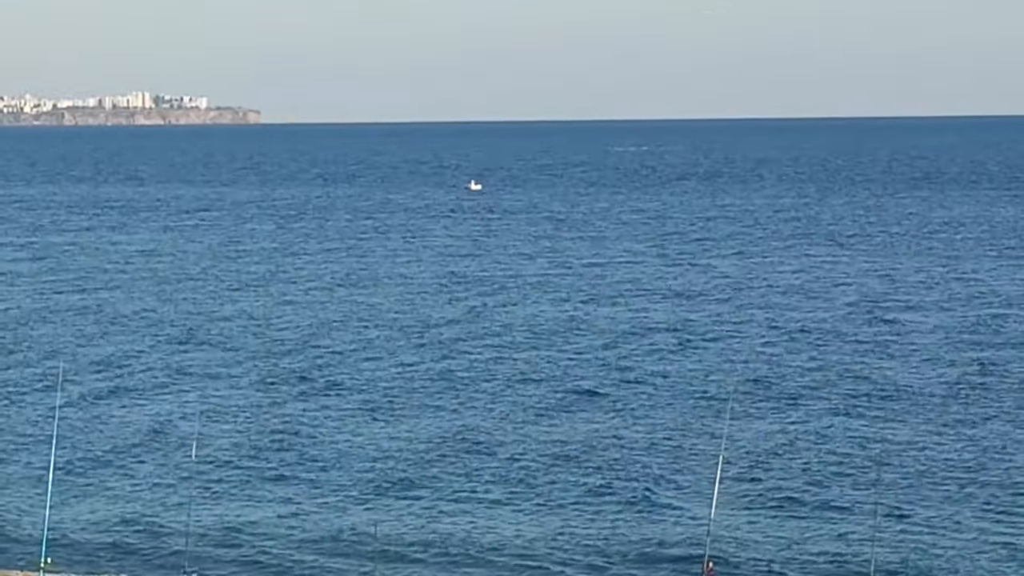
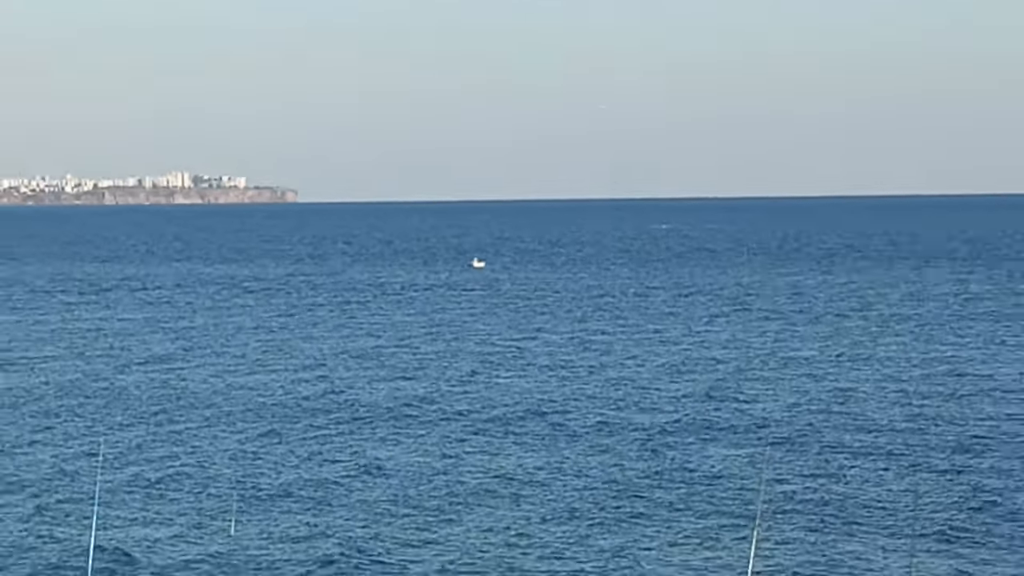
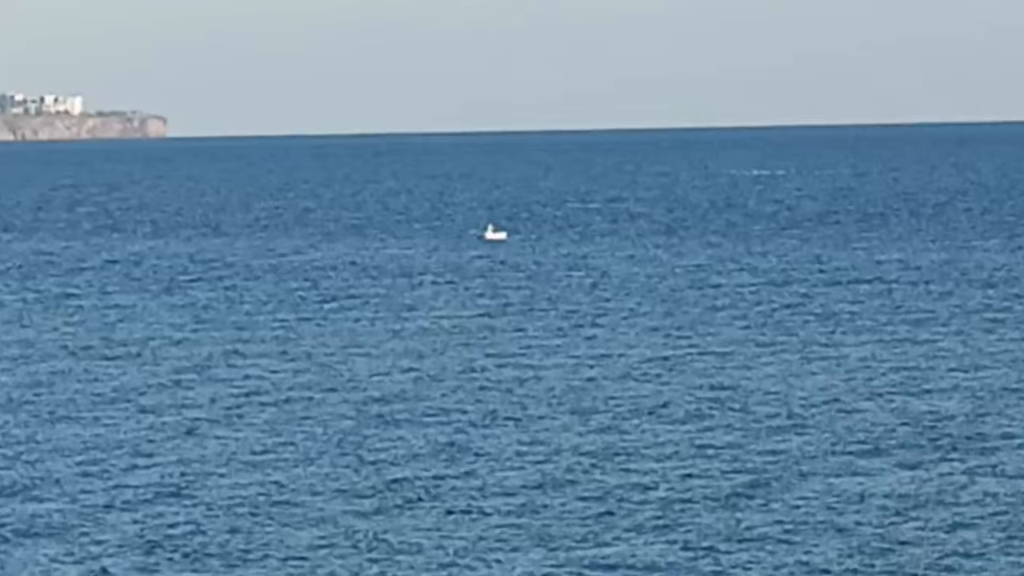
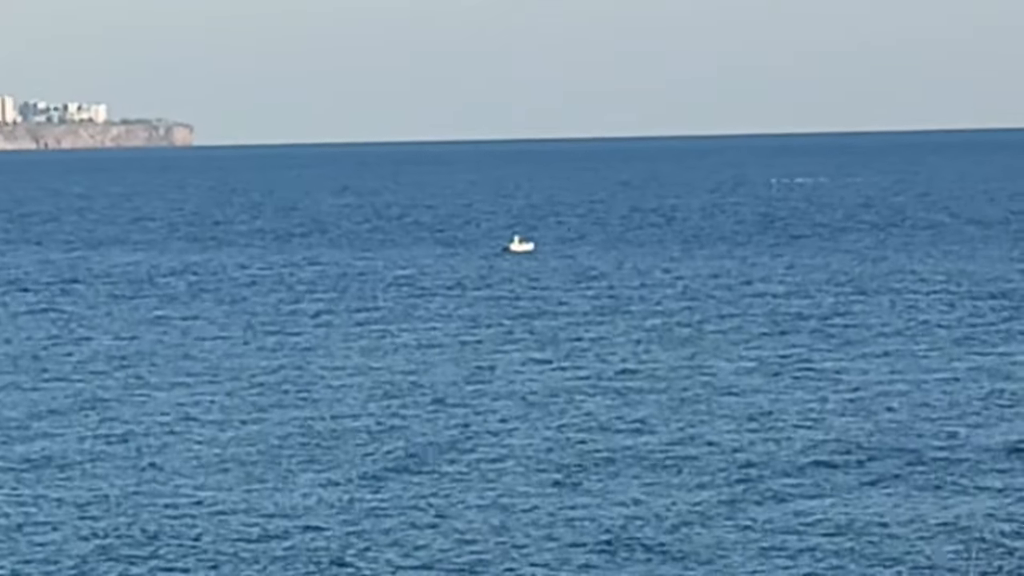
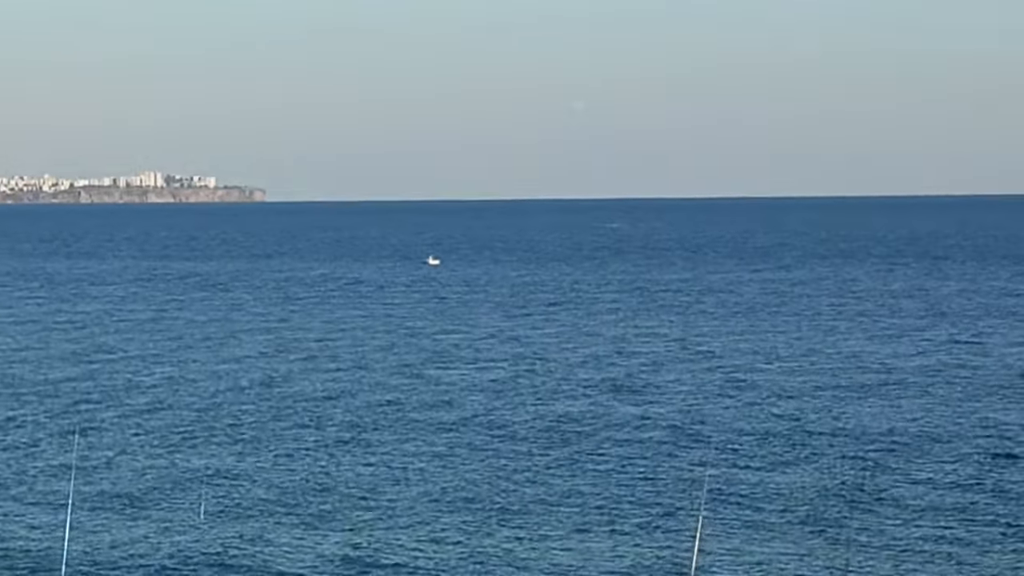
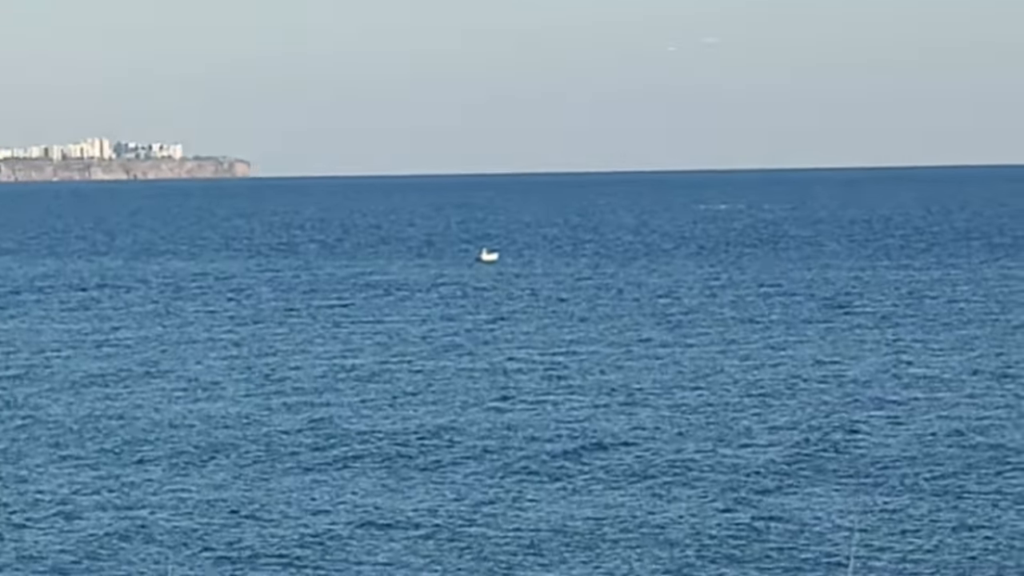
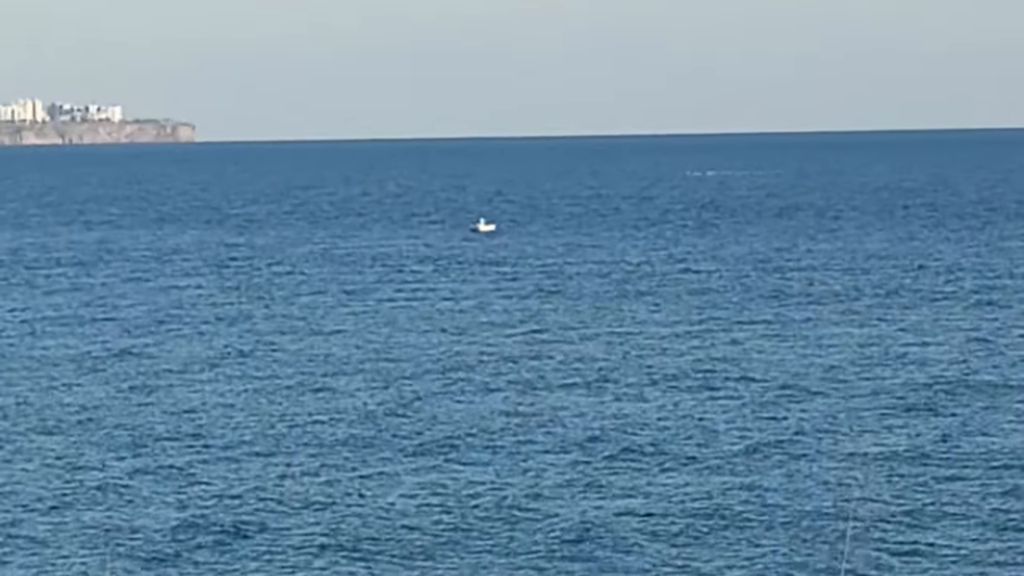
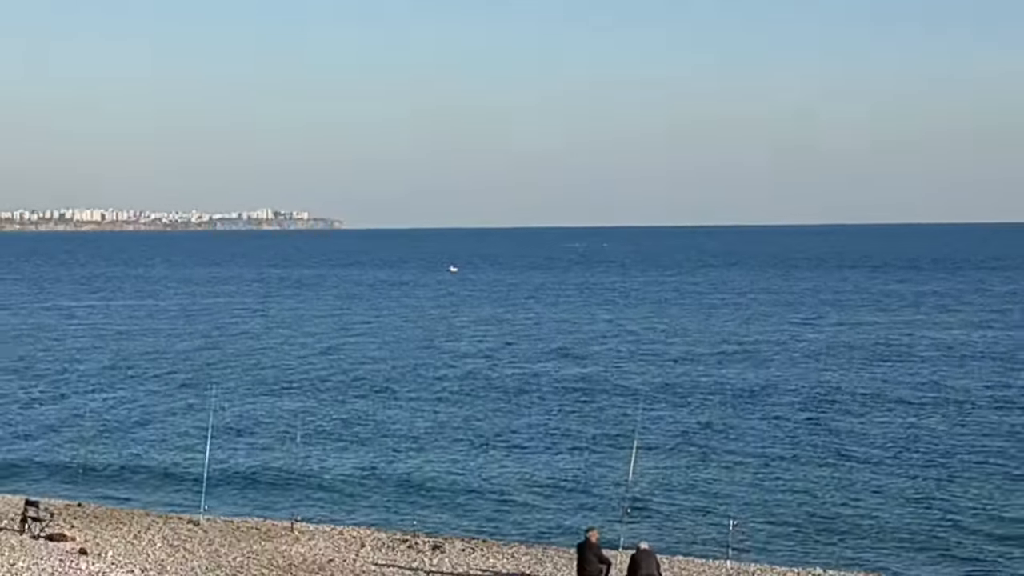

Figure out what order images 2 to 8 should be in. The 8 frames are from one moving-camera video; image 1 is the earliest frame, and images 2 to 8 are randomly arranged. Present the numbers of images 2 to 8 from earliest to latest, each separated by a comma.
7, 3, 4, 6, 2, 5, 8
